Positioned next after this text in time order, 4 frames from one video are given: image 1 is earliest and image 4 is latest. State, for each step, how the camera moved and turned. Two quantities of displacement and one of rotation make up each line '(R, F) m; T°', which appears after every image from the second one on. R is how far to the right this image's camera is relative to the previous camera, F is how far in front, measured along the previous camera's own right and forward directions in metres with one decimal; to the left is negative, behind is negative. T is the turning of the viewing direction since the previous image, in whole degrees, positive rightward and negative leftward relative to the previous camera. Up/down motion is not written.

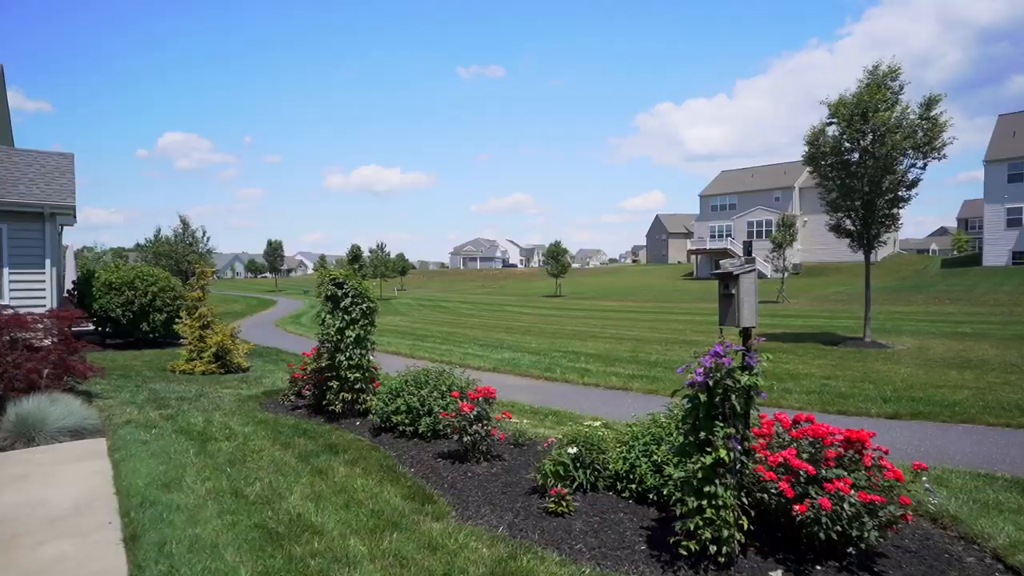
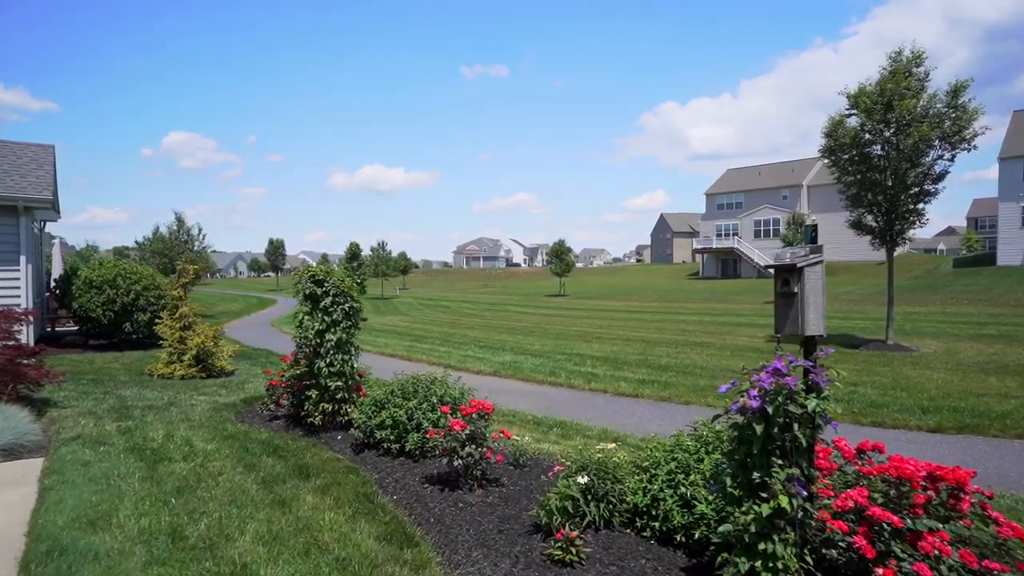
(0.0, +0.9) m; 0°
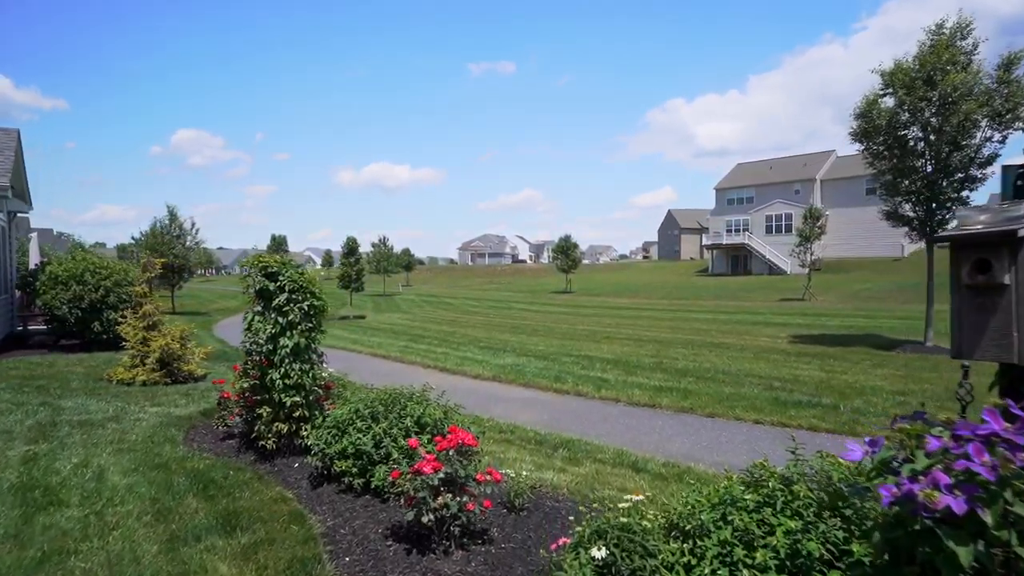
(+0.1, +1.4) m; -1°
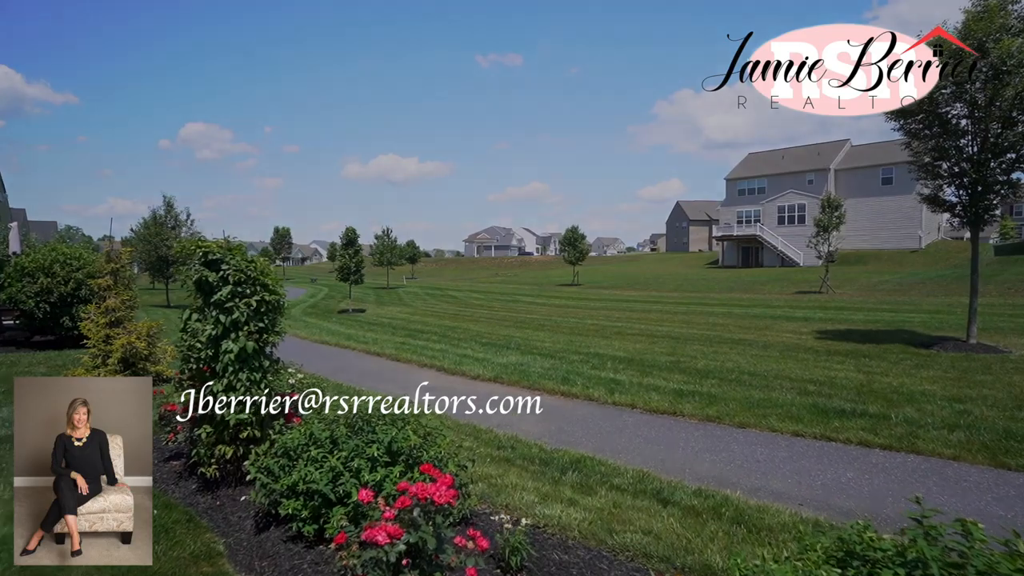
(+0.1, +1.2) m; -1°
